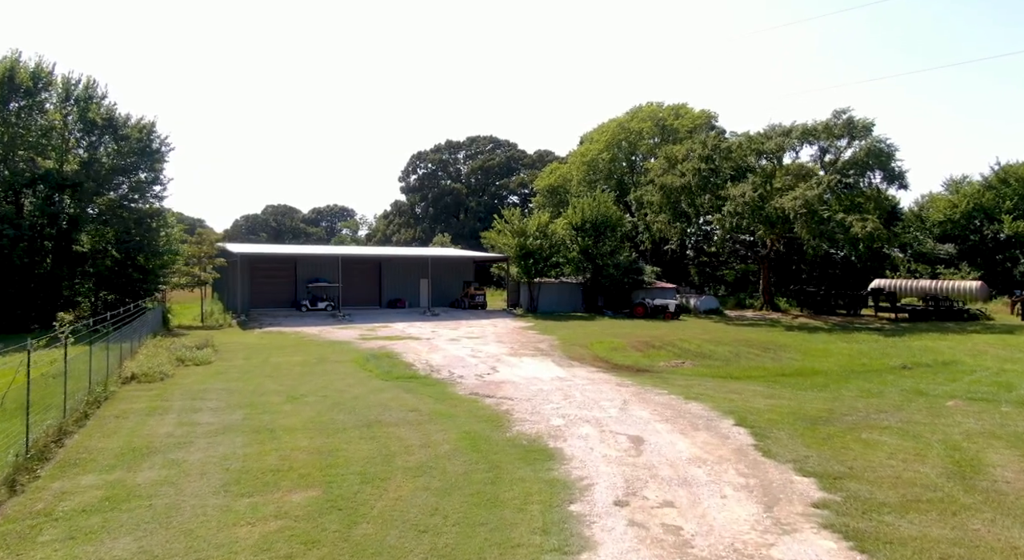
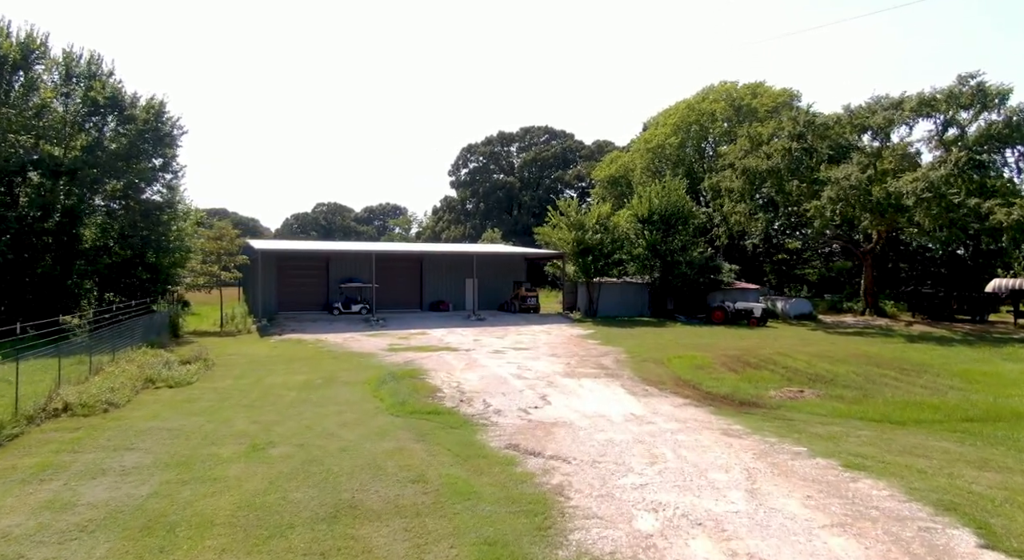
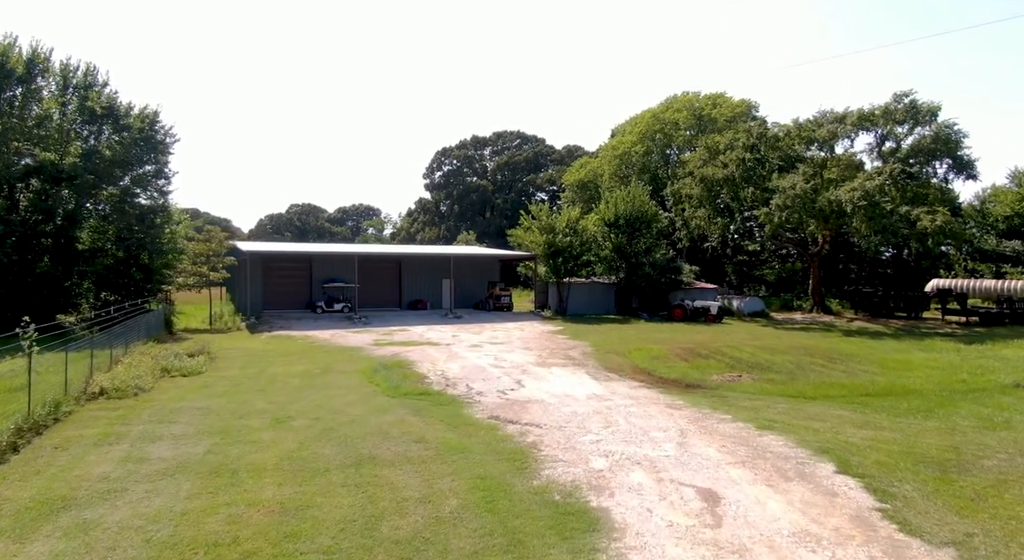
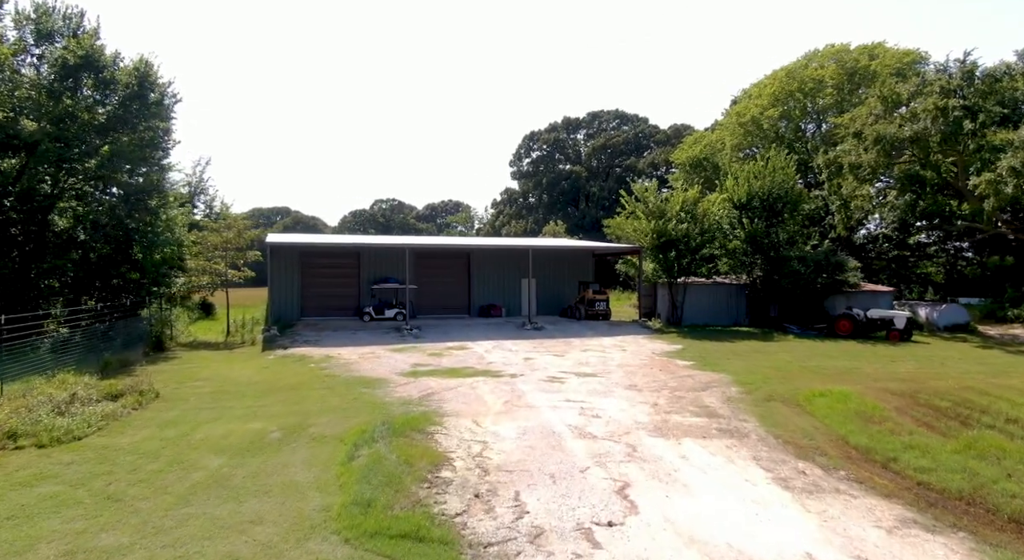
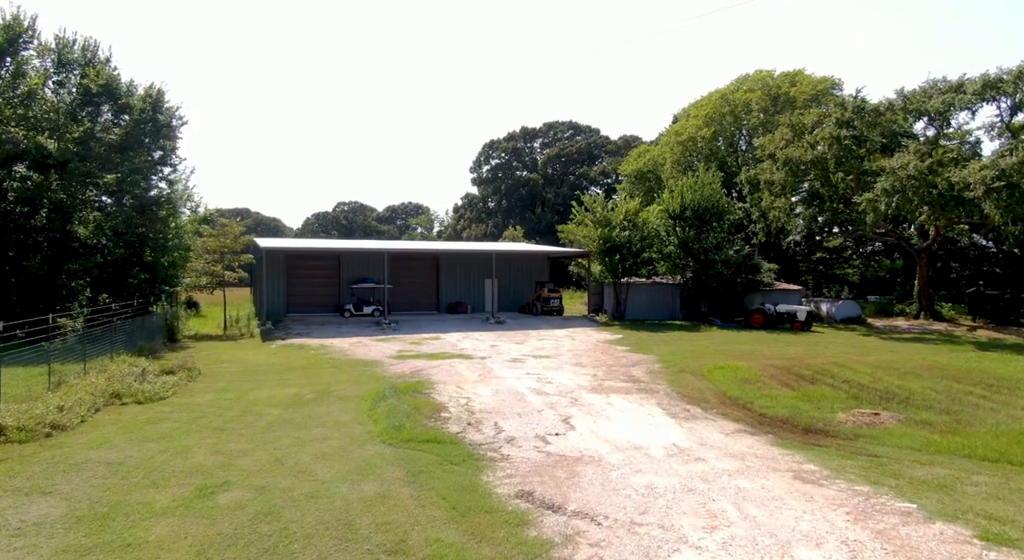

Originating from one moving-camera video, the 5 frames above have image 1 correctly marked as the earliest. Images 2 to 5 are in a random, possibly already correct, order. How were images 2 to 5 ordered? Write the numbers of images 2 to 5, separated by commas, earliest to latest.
3, 2, 5, 4
